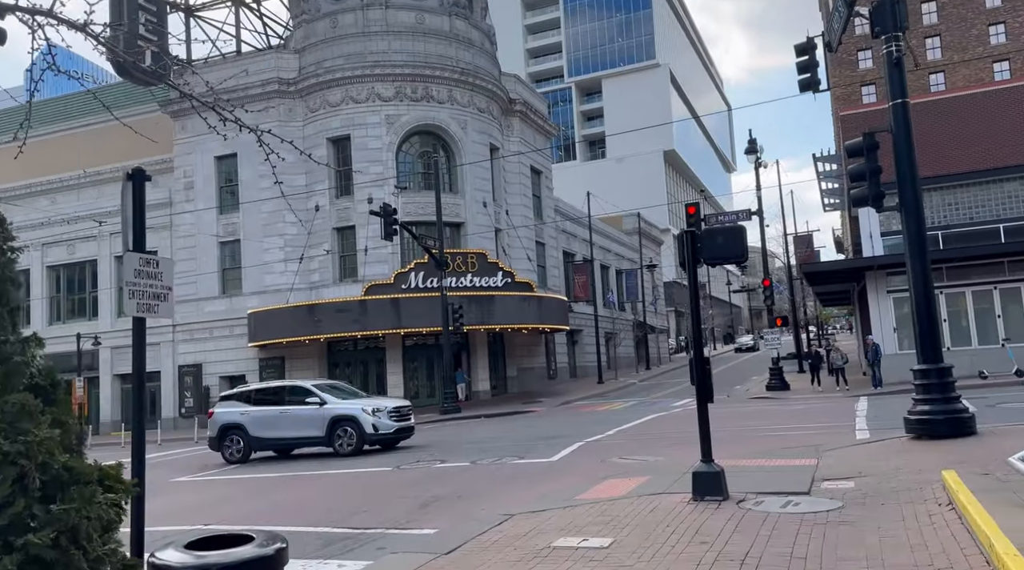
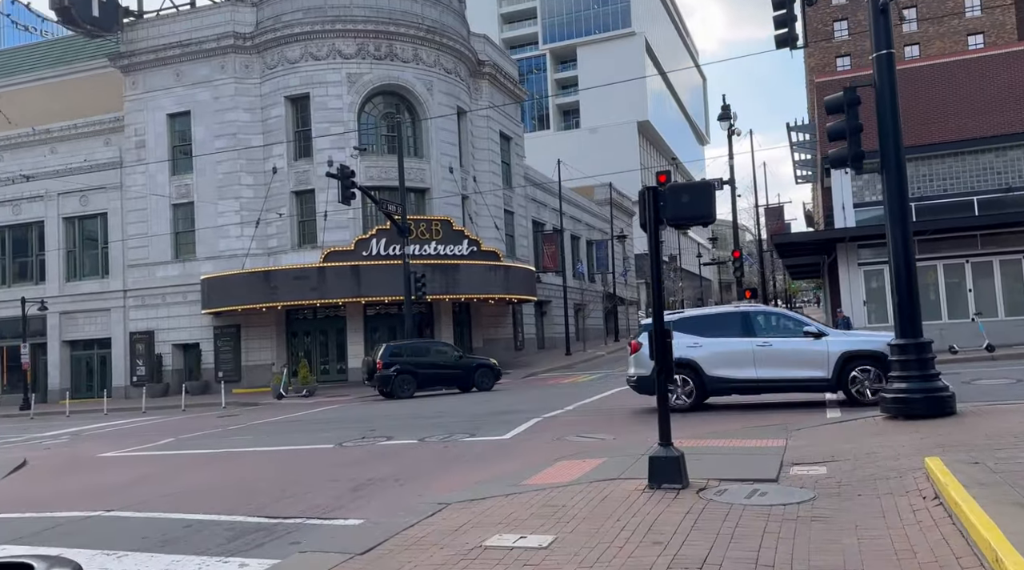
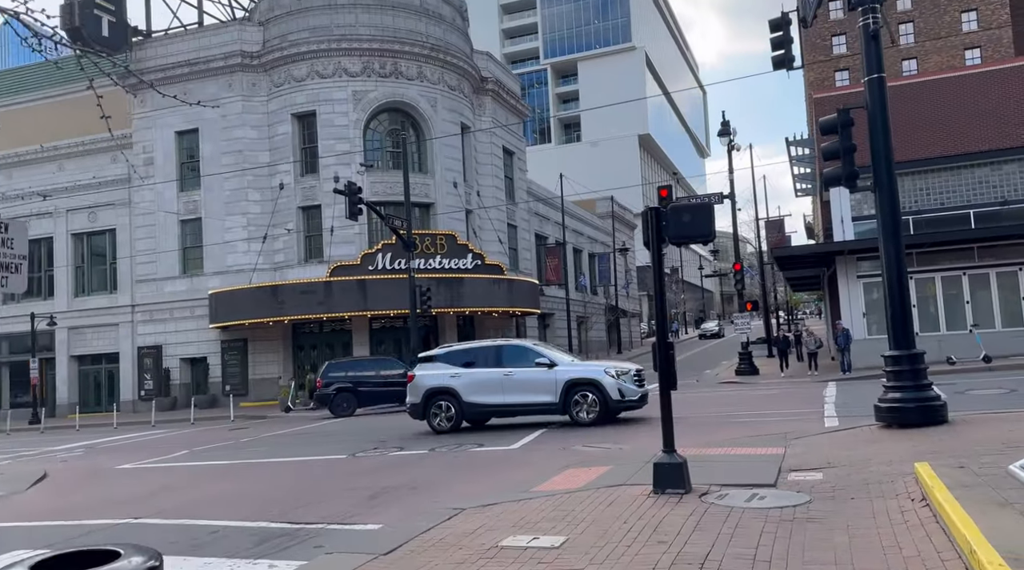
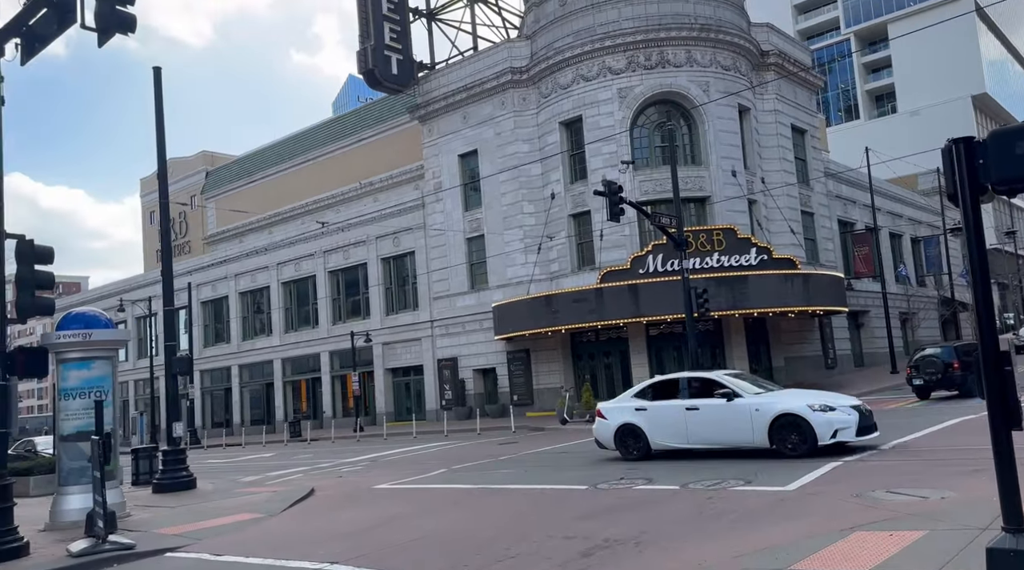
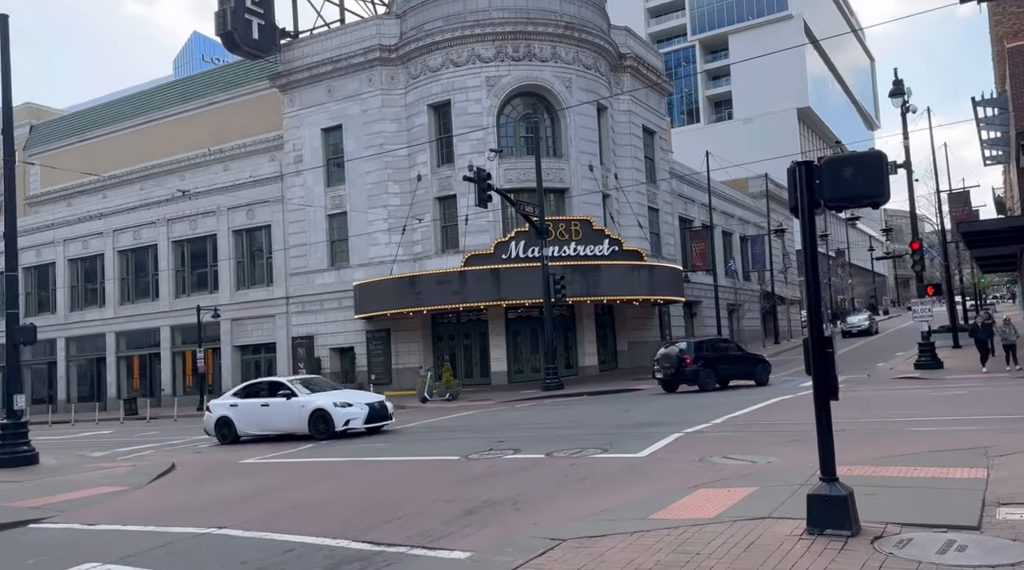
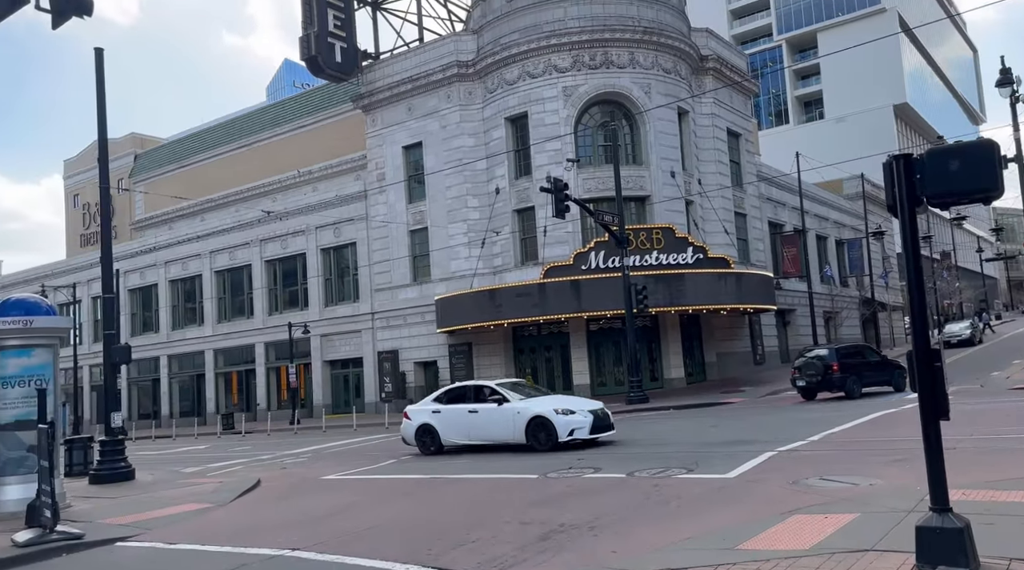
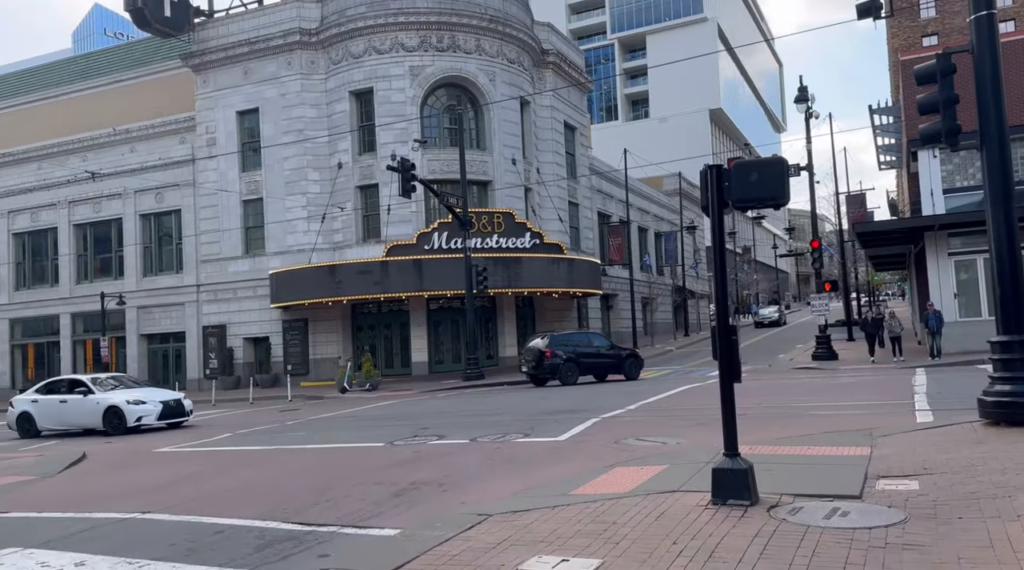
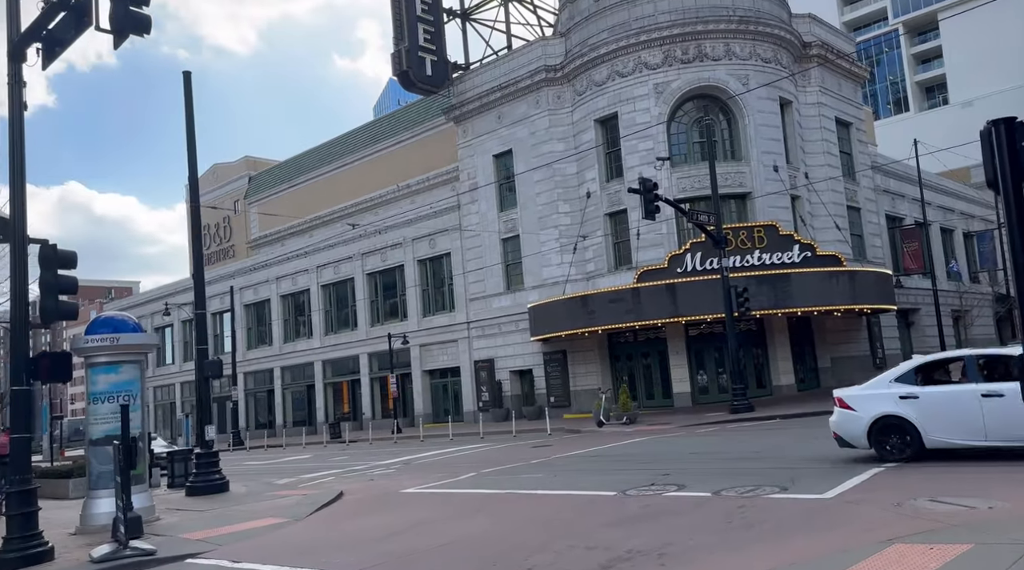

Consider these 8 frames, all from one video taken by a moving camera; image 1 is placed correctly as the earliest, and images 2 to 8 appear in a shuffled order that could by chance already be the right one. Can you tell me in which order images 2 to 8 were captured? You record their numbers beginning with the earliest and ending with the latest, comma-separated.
3, 2, 7, 5, 6, 4, 8
